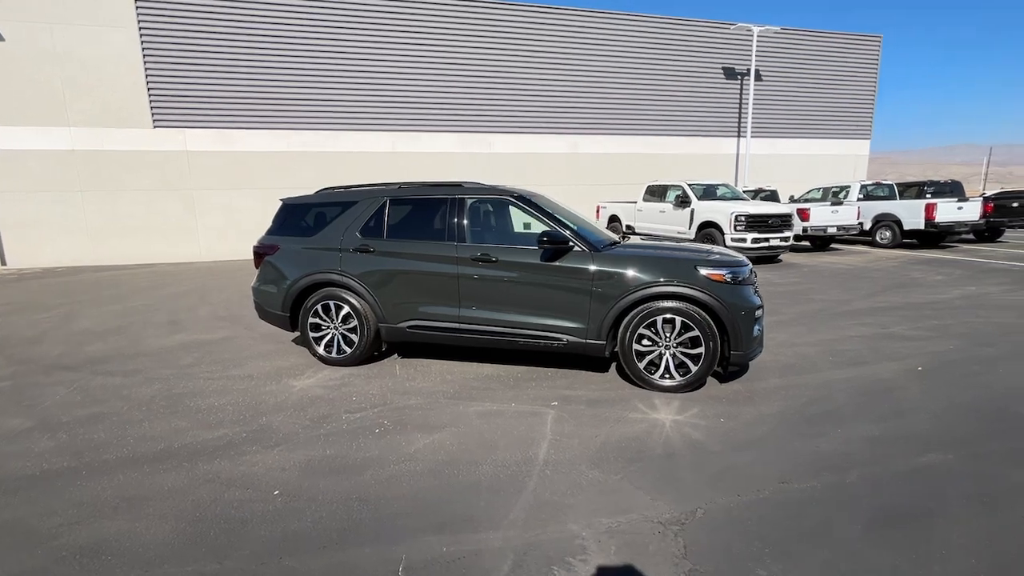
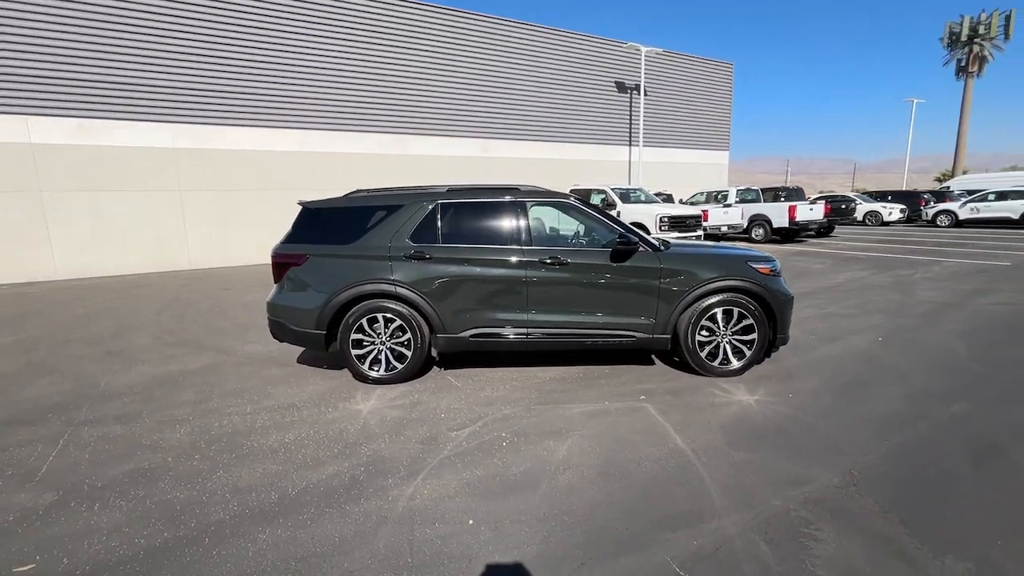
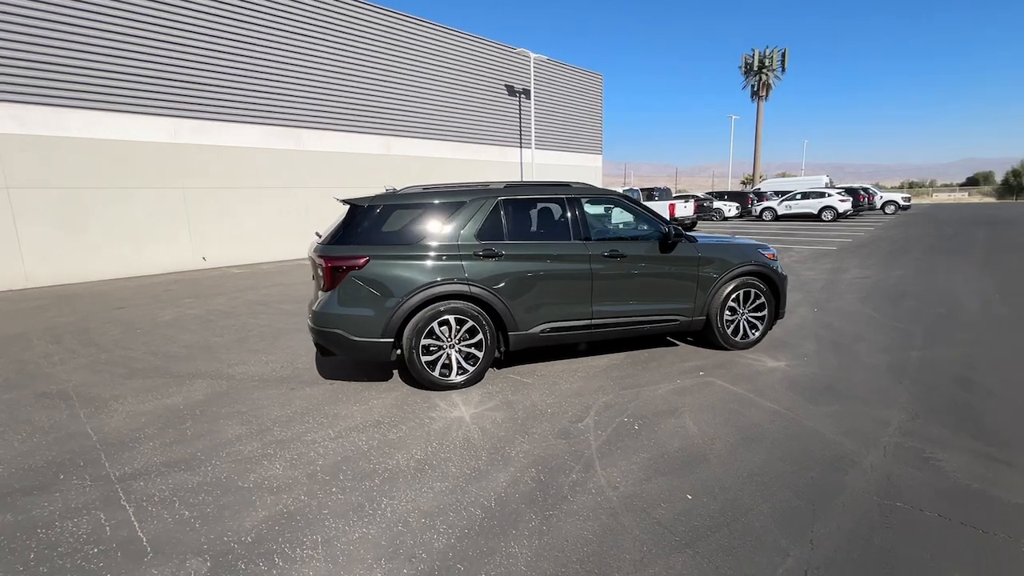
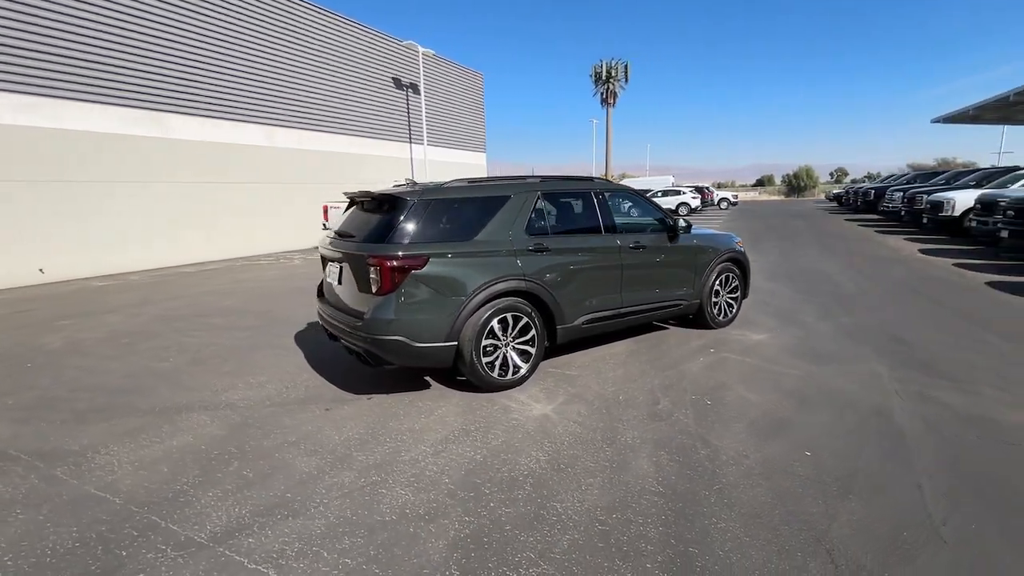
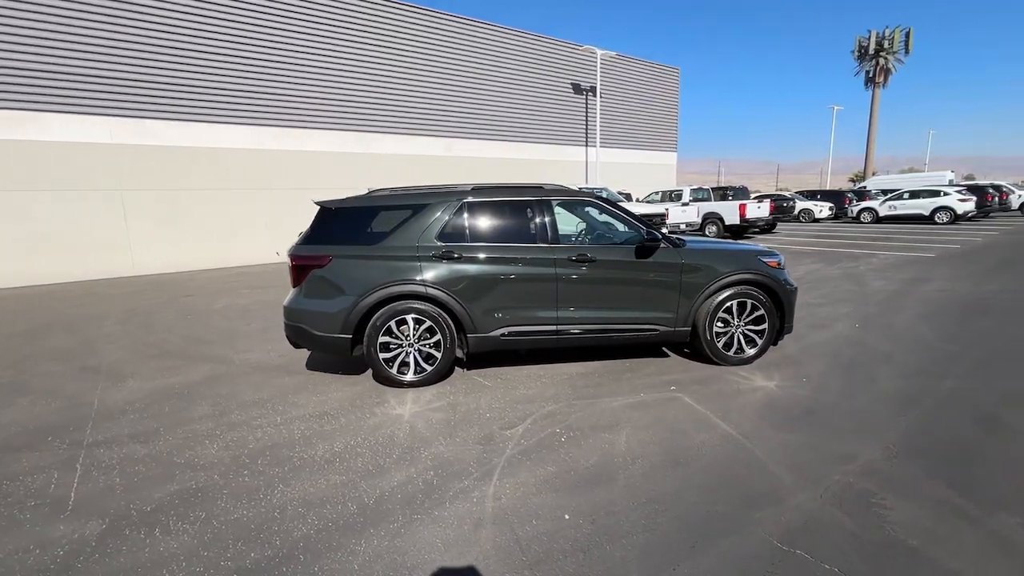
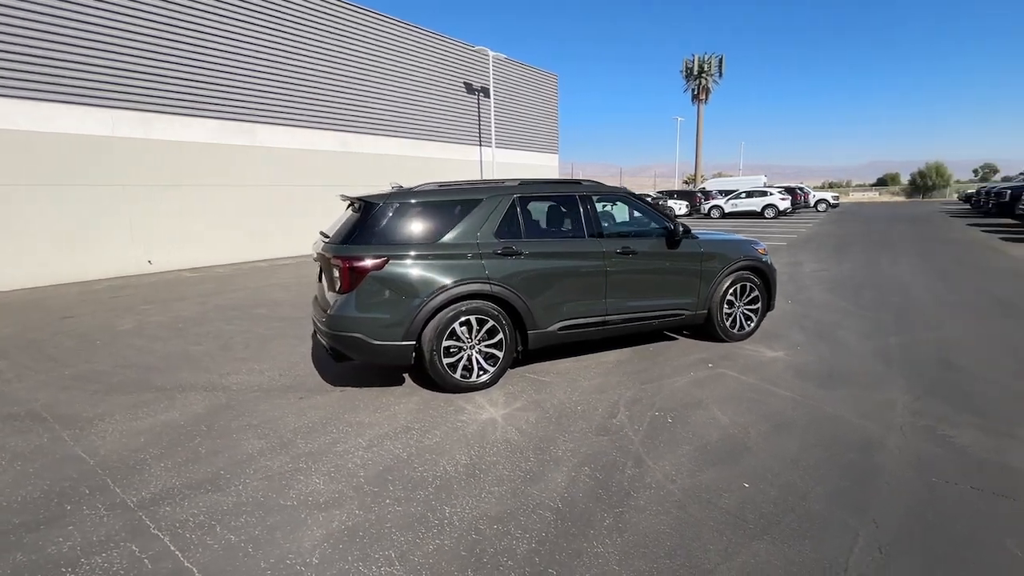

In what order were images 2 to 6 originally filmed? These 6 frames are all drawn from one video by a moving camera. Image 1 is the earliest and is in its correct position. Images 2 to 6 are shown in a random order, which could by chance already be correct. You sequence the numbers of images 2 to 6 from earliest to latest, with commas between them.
2, 5, 3, 6, 4
